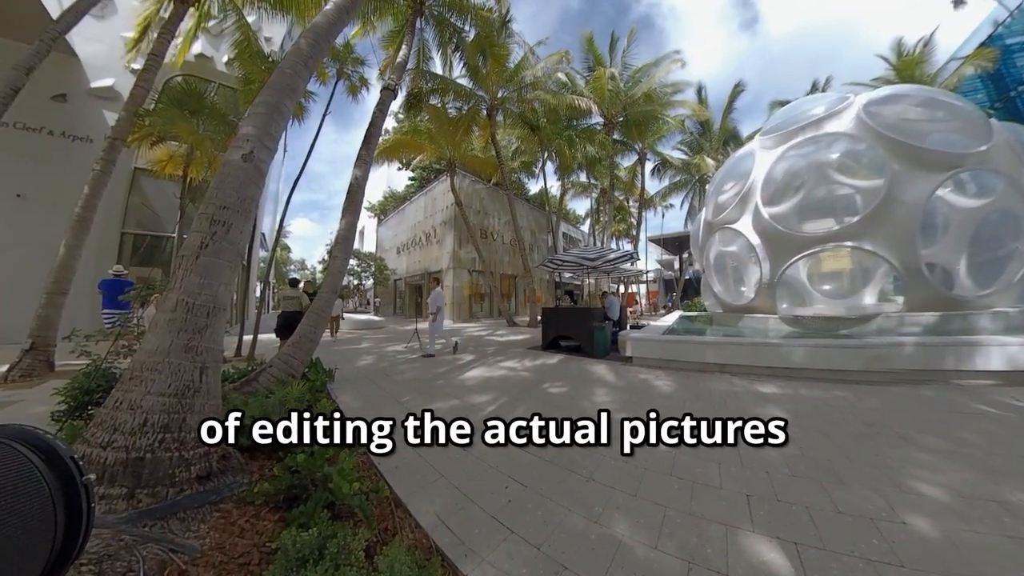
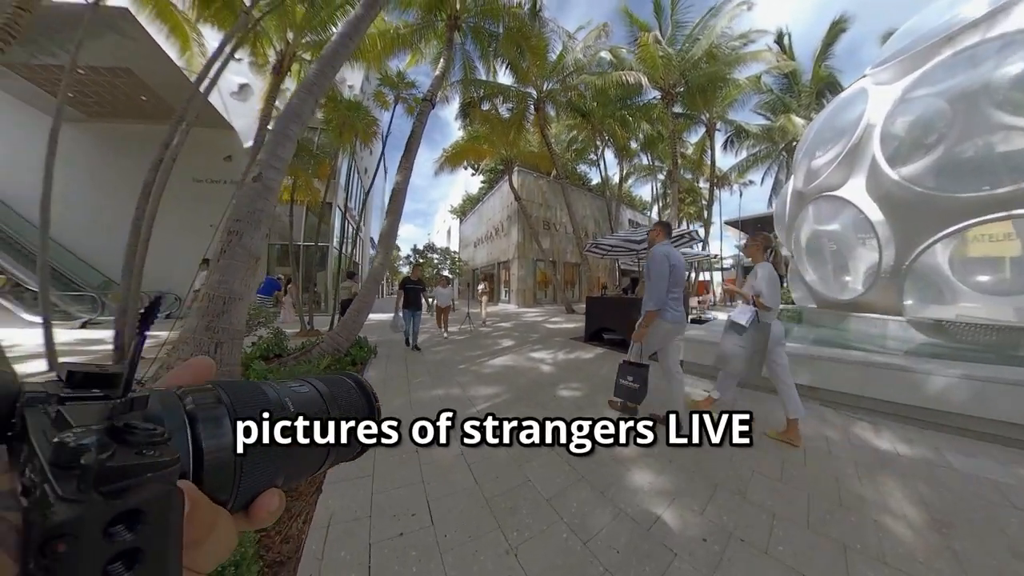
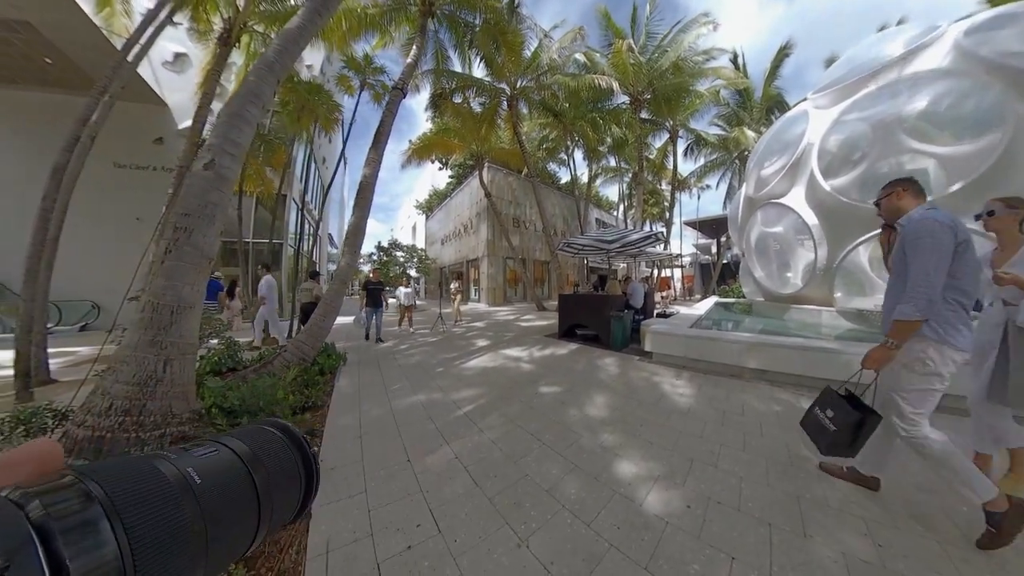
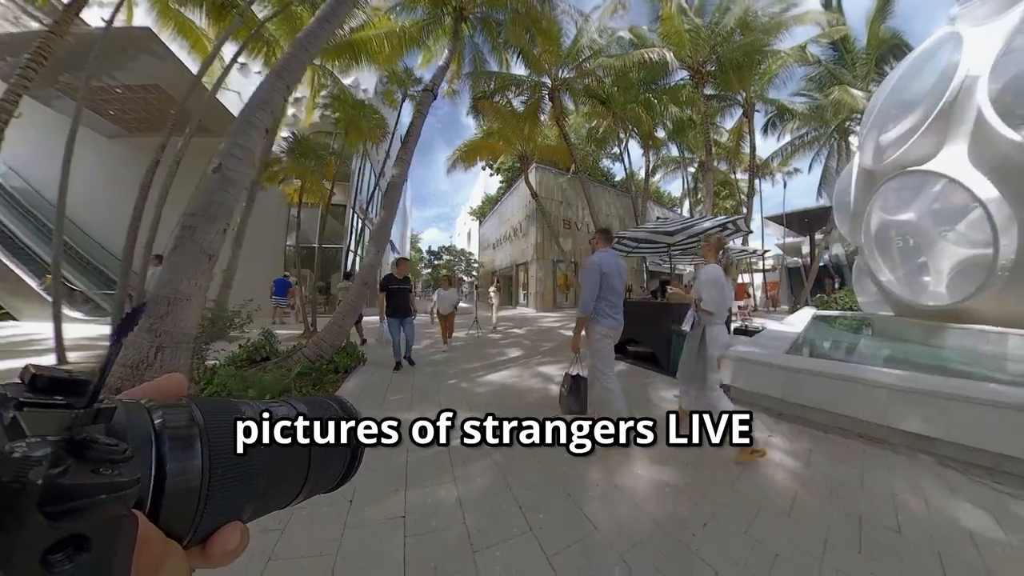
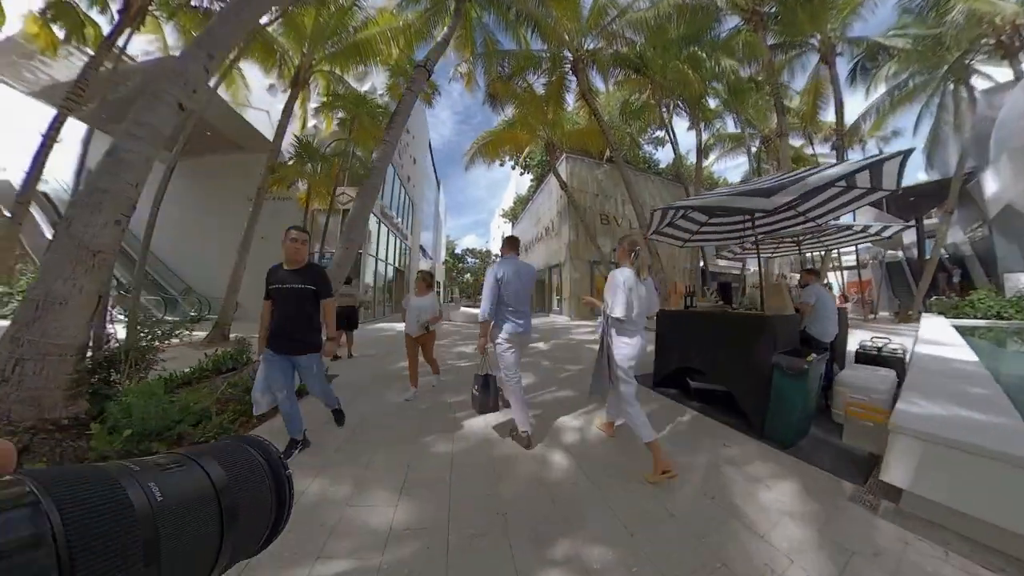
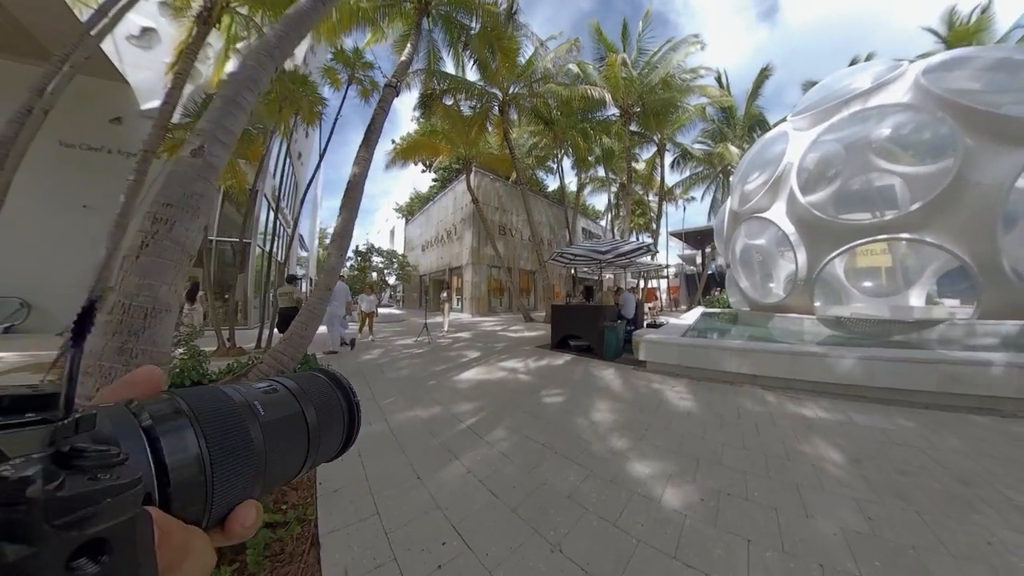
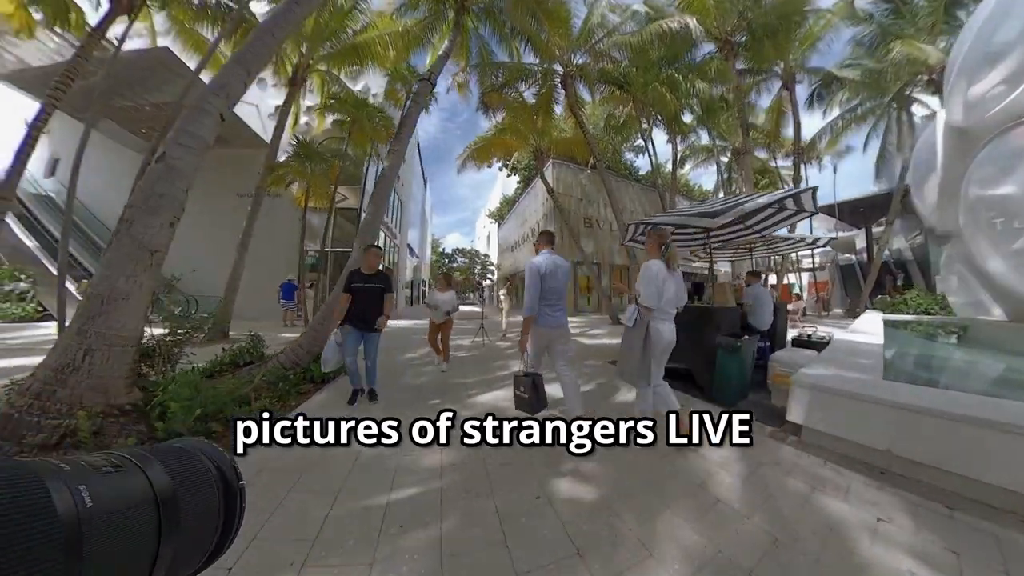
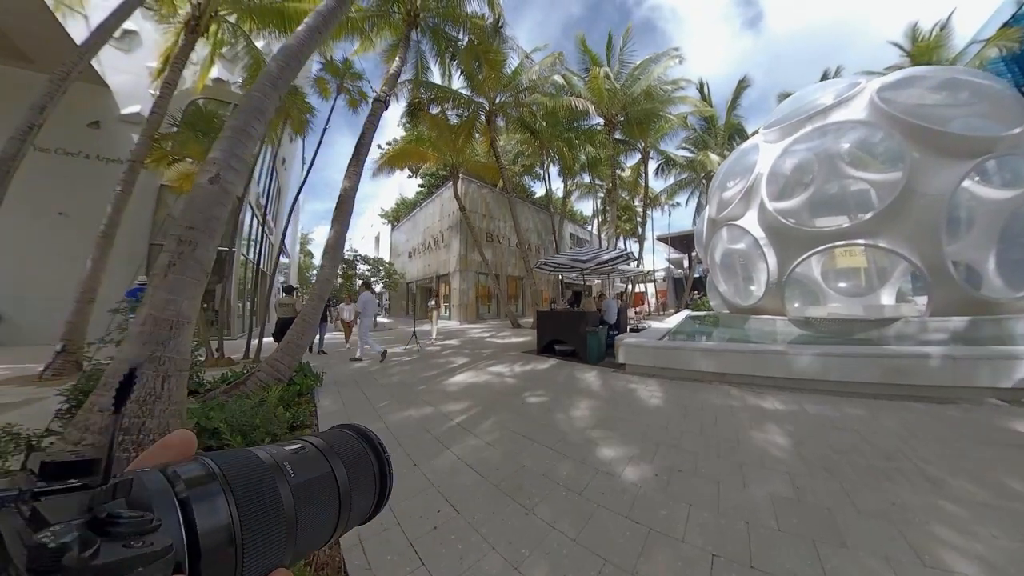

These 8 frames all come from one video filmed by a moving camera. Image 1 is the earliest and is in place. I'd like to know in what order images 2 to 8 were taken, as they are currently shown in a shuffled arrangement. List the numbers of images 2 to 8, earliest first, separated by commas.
8, 6, 3, 2, 4, 7, 5
